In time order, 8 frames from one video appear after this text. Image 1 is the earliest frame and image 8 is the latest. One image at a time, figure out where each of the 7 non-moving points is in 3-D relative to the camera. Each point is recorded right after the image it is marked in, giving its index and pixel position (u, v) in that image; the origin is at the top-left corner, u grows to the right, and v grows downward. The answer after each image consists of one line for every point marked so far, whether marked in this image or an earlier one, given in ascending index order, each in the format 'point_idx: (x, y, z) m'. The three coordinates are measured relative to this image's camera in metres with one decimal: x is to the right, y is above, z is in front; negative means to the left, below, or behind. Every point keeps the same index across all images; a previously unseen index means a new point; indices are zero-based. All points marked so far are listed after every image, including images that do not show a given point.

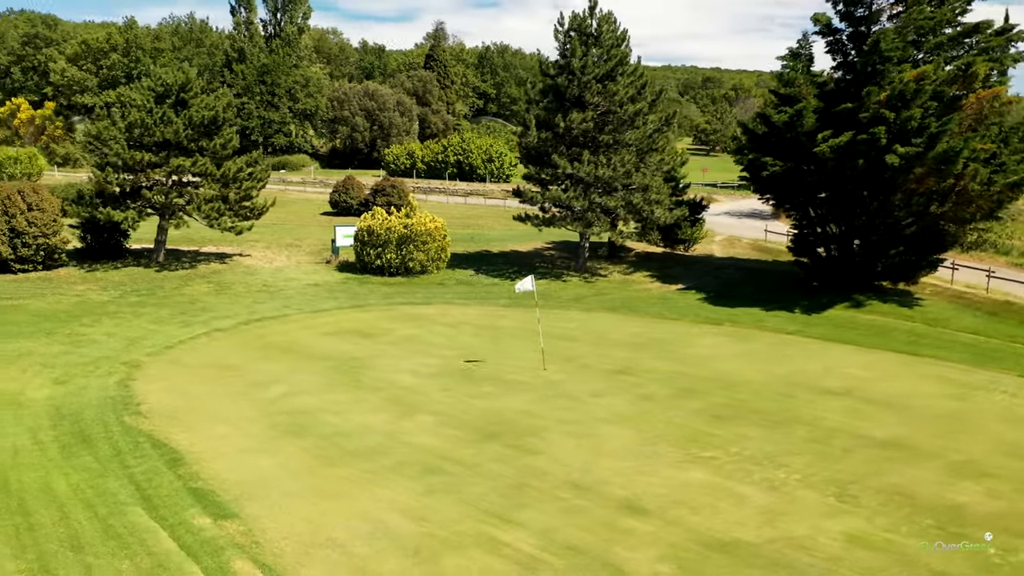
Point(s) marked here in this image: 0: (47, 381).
0: (-9.5, -1.9, +16.6) m
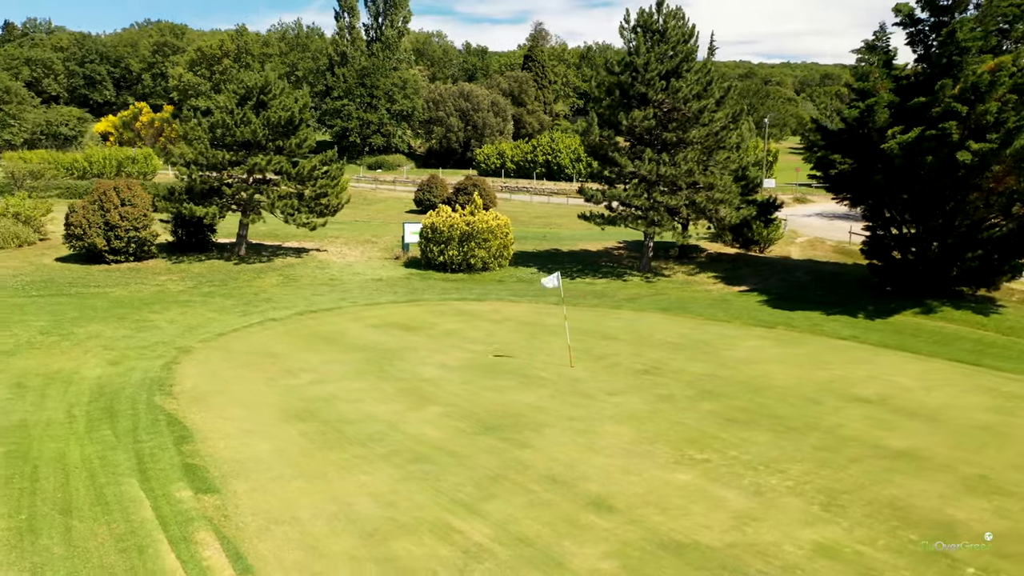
0: (-9.0, -1.6, +18.0) m
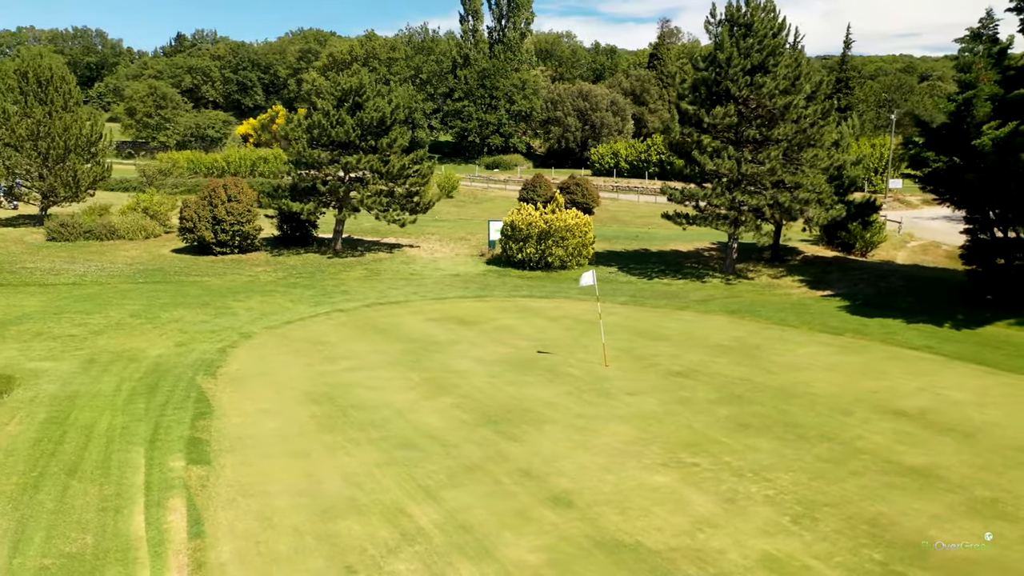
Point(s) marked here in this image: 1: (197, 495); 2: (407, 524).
0: (-8.2, -1.3, +19.6) m
1: (-4.1, -2.7, +10.7) m
2: (-1.3, -2.9, +10.0) m
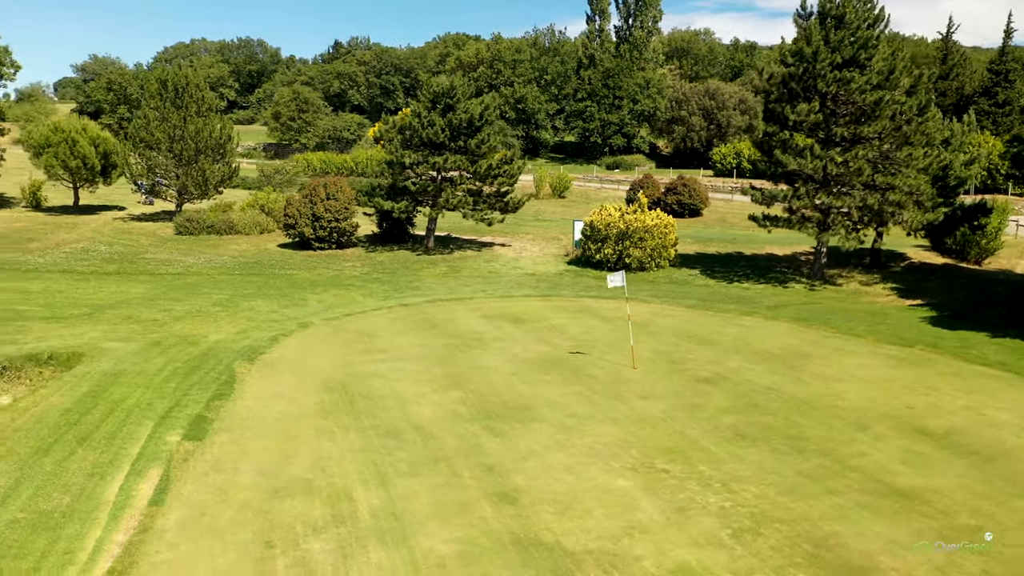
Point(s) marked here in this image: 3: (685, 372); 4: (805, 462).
0: (-7.2, -1.1, +21.1) m
1: (-4.8, -2.6, +11.7) m
2: (-2.2, -2.8, +10.5) m
3: (+3.8, -1.8, +17.8) m
4: (+4.4, -2.6, +12.3) m
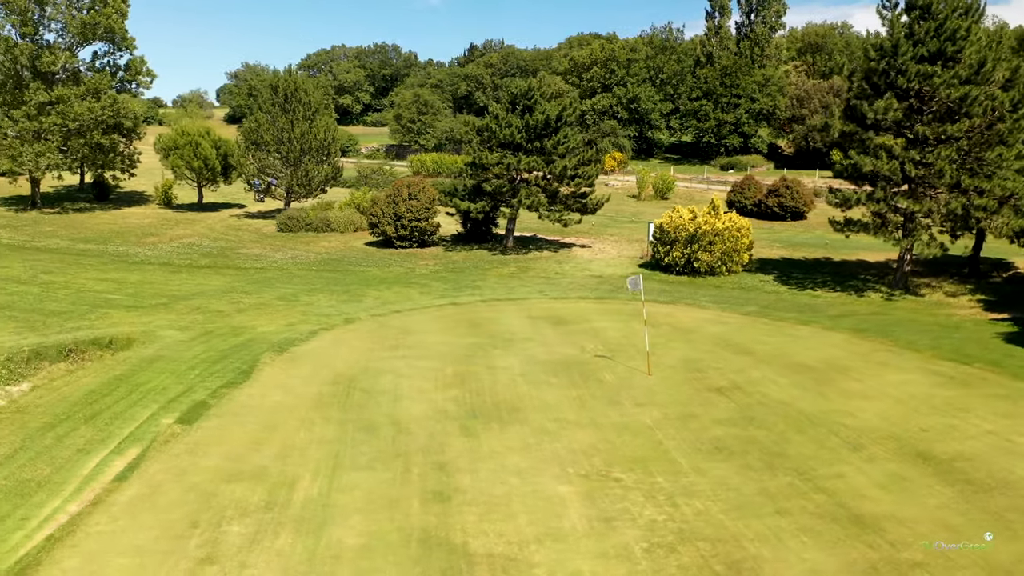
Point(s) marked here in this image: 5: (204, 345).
0: (-6.3, -1.0, +22.3) m
1: (-5.5, -2.5, +12.6) m
2: (-3.1, -2.8, +10.9) m
3: (+4.0, -1.9, +17.2) m
4: (+3.7, -2.8, +11.7) m
5: (-7.2, -1.3, +19.3) m
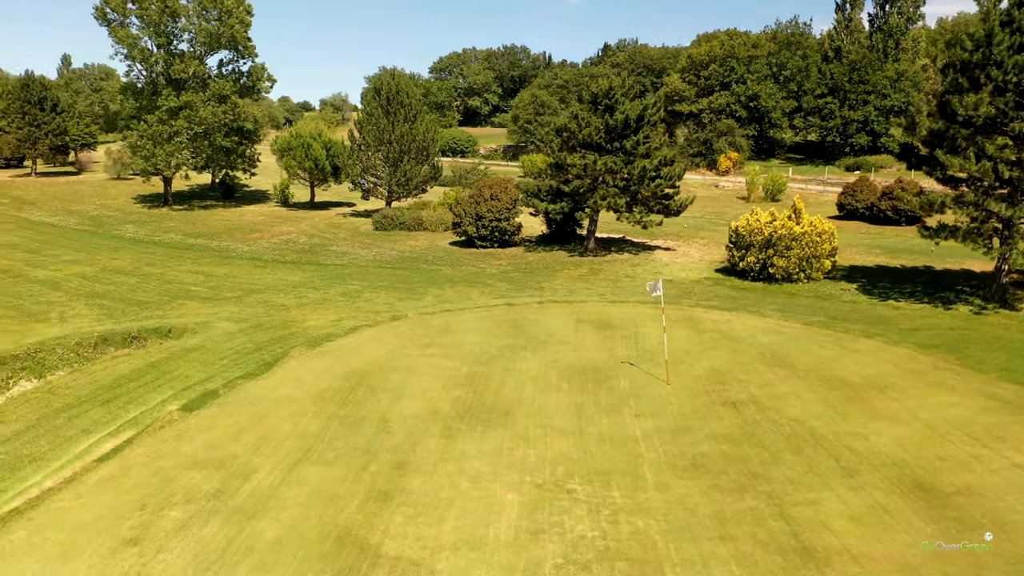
0: (-5.1, -0.9, +23.0) m
1: (-6.0, -2.4, +13.3) m
2: (-3.9, -2.7, +11.3) m
3: (+4.2, -2.1, +16.3) m
4: (+3.0, -2.9, +11.0) m
5: (-6.5, -1.2, +20.3) m
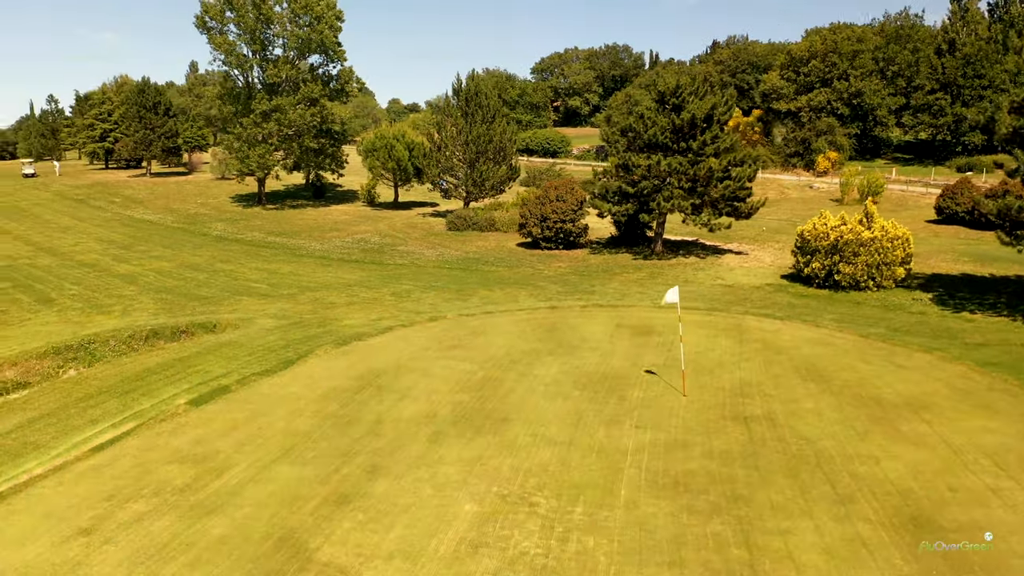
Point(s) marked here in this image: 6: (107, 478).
0: (-4.0, -0.8, +23.3) m
1: (-6.2, -2.3, +13.8) m
2: (-4.3, -2.7, +11.6) m
3: (+4.3, -2.2, +15.4) m
4: (+2.4, -3.0, +10.3) m
5: (-5.8, -1.2, +20.8) m
6: (-5.7, -2.7, +11.7) m
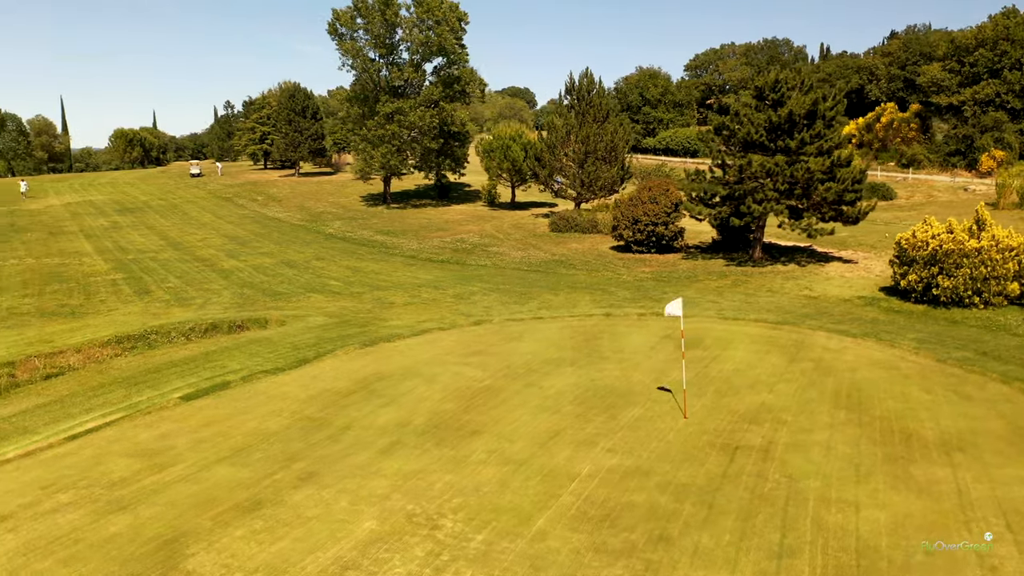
0: (-2.7, -0.9, +23.3) m
1: (-6.7, -2.3, +14.4) m
2: (-5.4, -2.7, +11.8) m
3: (+3.9, -2.5, +13.9) m
4: (+1.0, -3.2, +9.3) m
5: (-4.9, -1.1, +21.1) m
6: (-6.7, -2.7, +12.2) m
